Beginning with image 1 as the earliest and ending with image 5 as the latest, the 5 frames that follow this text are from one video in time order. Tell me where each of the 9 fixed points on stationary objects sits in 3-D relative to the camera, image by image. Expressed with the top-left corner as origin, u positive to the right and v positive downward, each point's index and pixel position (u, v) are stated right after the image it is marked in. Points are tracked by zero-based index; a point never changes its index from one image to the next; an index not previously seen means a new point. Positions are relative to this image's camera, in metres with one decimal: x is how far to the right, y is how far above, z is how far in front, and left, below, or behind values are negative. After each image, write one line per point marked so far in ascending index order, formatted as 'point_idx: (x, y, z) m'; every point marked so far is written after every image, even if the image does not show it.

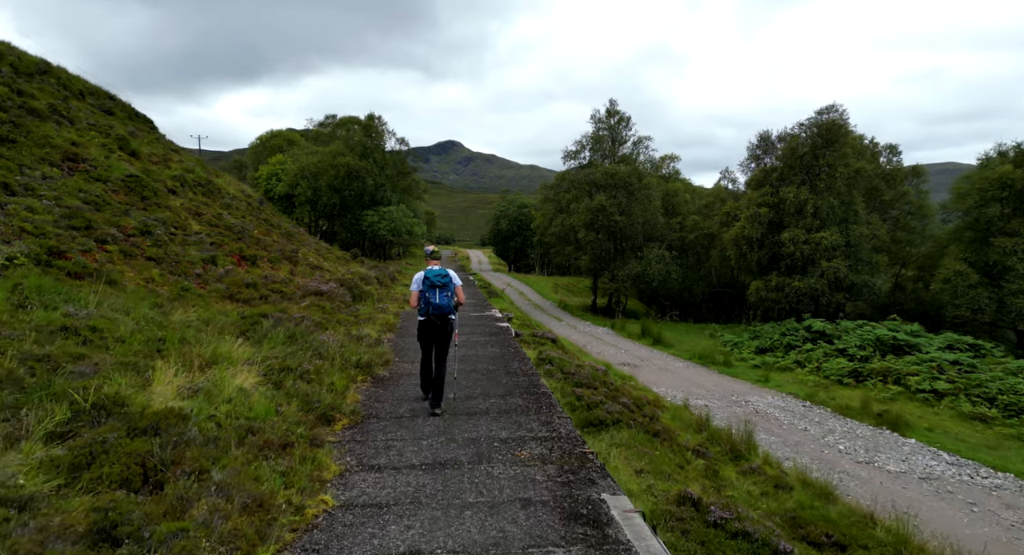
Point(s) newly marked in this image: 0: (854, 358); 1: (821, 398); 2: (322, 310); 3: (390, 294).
0: (+10.6, -2.5, +19.7) m
1: (+8.0, -3.1, +16.3) m
2: (-4.0, -0.7, +13.3) m
3: (-3.7, -0.5, +18.9) m
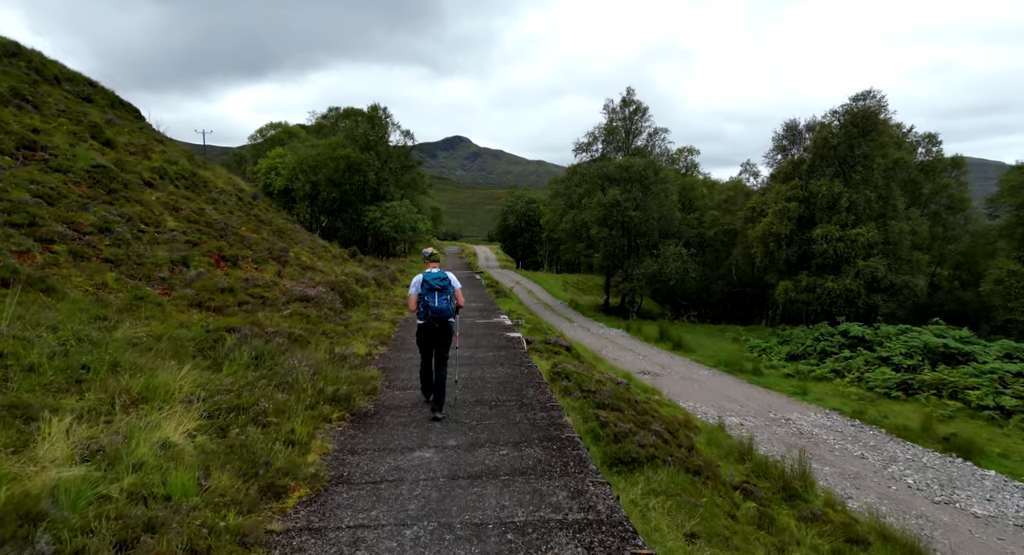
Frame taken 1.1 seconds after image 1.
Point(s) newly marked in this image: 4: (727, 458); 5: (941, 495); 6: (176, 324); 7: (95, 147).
0: (+10.9, -2.5, +17.8) m
1: (+8.2, -3.2, +14.5) m
2: (-3.8, -0.8, +11.6) m
3: (-3.4, -0.6, +17.2) m
4: (+3.7, -3.1, +10.8) m
5: (+6.8, -3.5, +10.1) m
6: (-4.9, -0.7, +9.3) m
7: (-10.6, +3.3, +16.1) m
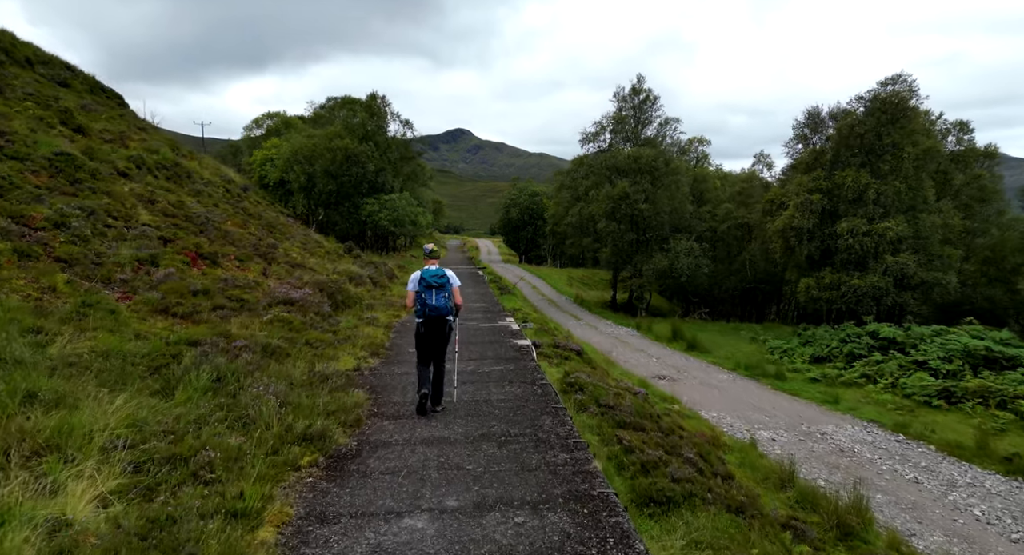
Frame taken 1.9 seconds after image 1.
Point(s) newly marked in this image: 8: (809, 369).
0: (+11.1, -2.5, +16.4) m
1: (+8.4, -3.1, +13.1) m
2: (-3.7, -0.8, +10.3) m
3: (-3.2, -0.5, +15.9) m
4: (+3.8, -3.1, +9.4) m
5: (+7.0, -3.5, +8.7) m
6: (-4.8, -0.7, +7.9) m
7: (-10.5, +3.3, +14.7) m
8: (+9.0, -2.8, +19.1) m
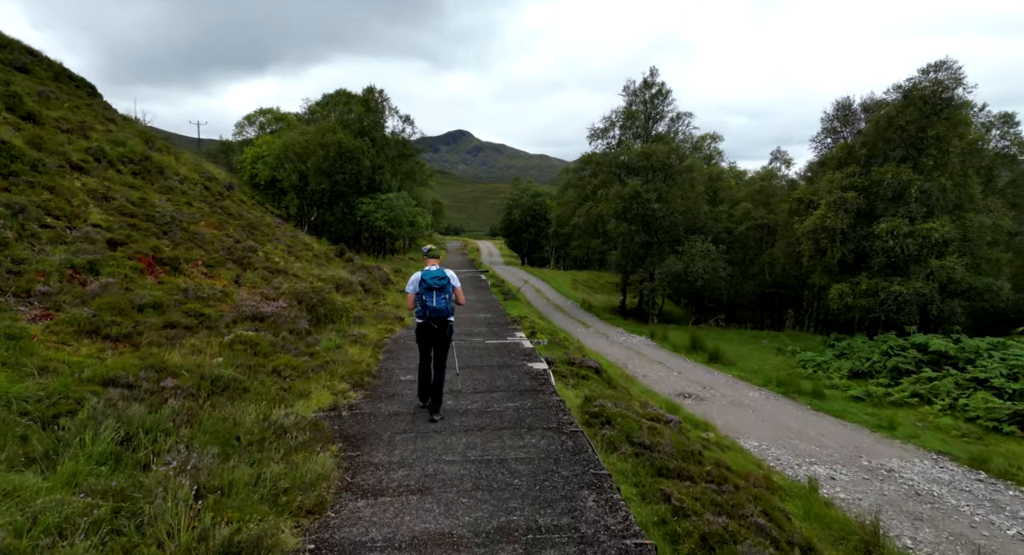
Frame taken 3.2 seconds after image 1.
0: (+11.3, -2.7, +14.5) m
1: (+8.6, -3.3, +11.2) m
2: (-3.5, -1.0, +8.4) m
3: (-3.0, -0.7, +14.0) m
4: (+4.0, -3.3, +7.5) m
5: (+7.2, -3.7, +6.8) m
6: (-4.6, -0.9, +6.0) m
7: (-10.3, +3.2, +12.8) m
8: (+9.2, -2.9, +17.2) m
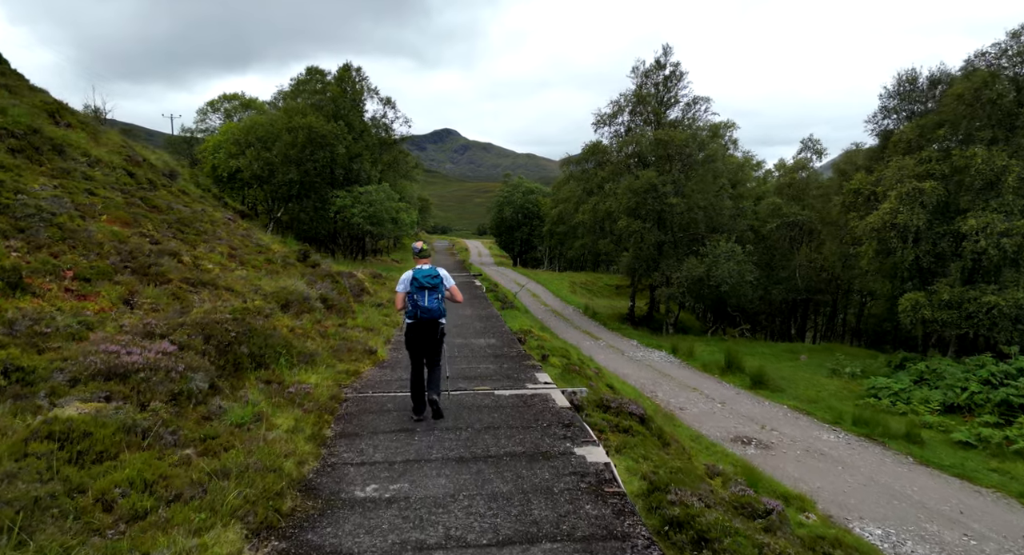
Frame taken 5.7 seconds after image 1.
0: (+11.5, -2.9, +10.9) m
1: (+8.9, -3.5, +7.5) m
2: (-3.1, -1.2, +4.4) m
3: (-2.8, -0.9, +10.0) m
4: (+4.4, -3.5, +3.7) m
5: (+7.6, -3.9, +3.1) m
6: (-4.2, -1.1, +2.1) m
7: (-10.0, +2.9, +8.8) m
8: (+9.4, -3.2, +13.5) m
